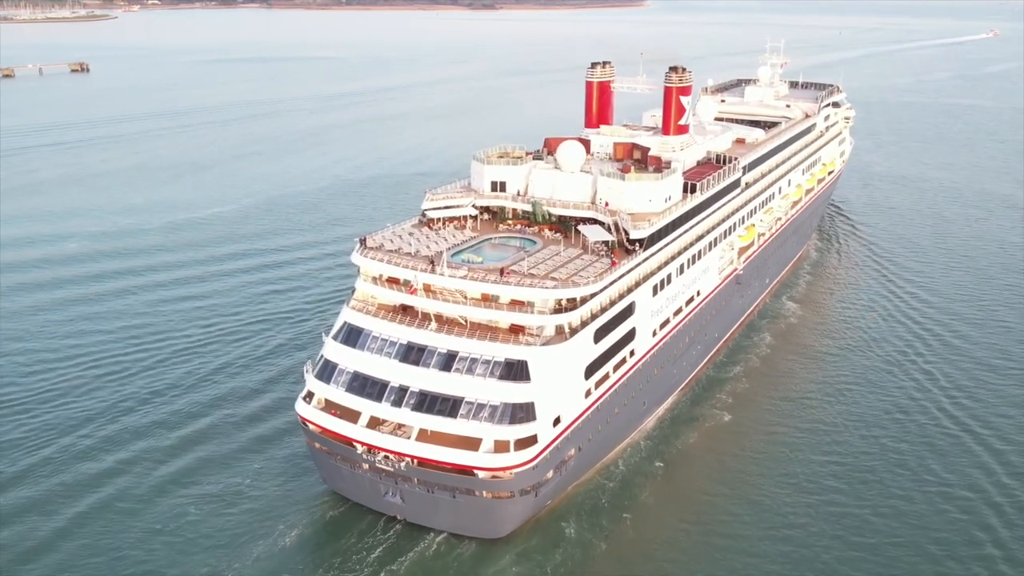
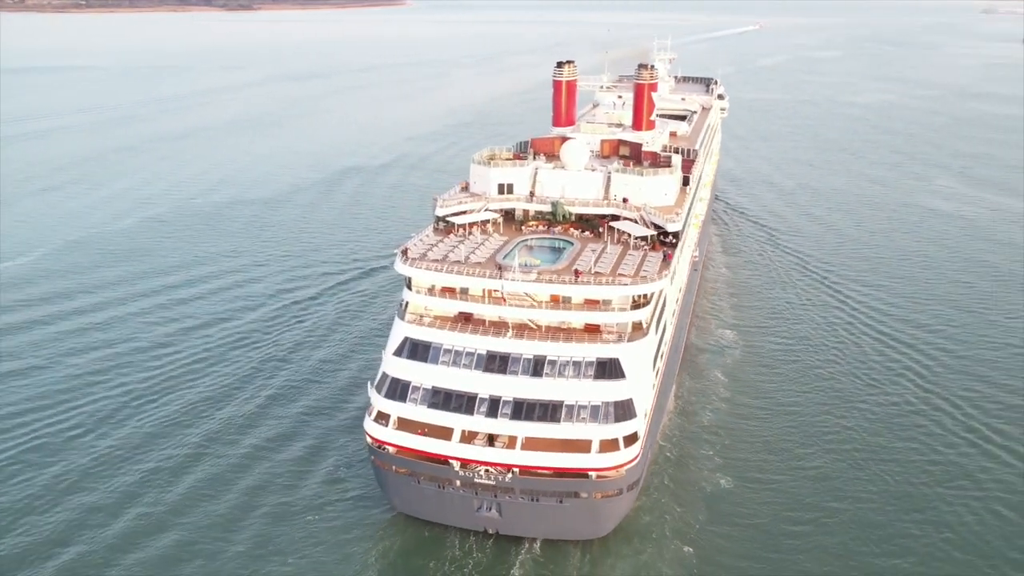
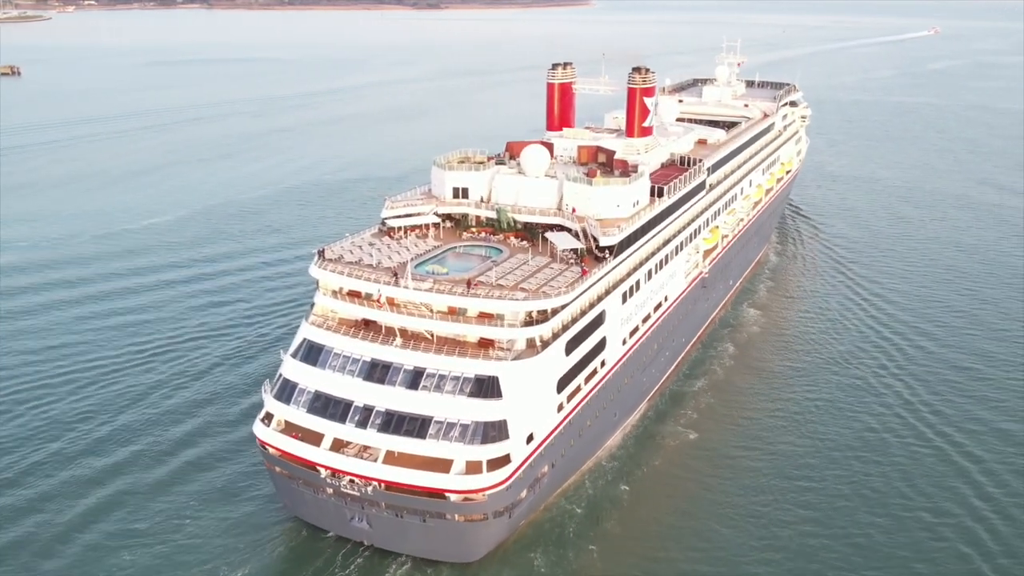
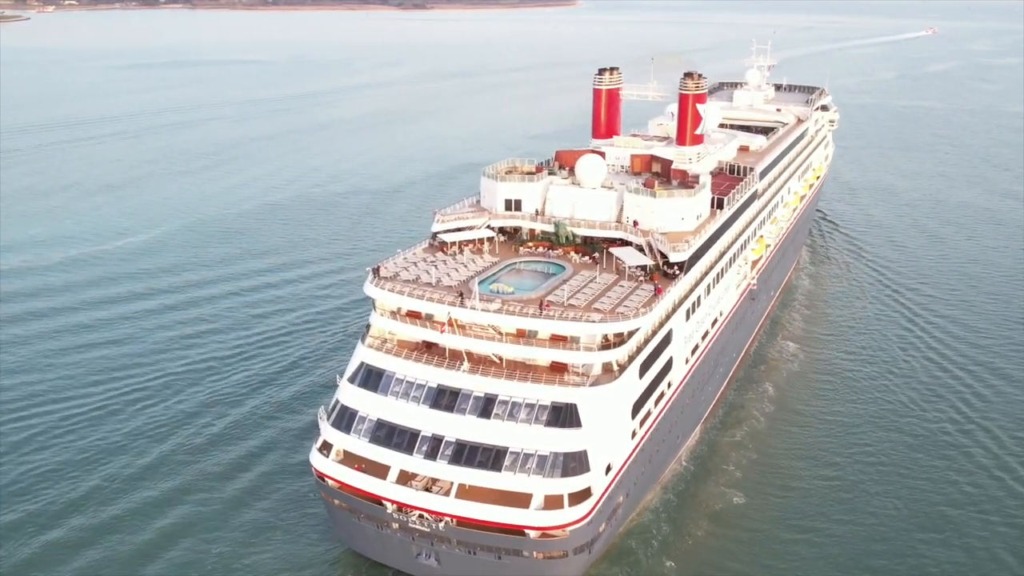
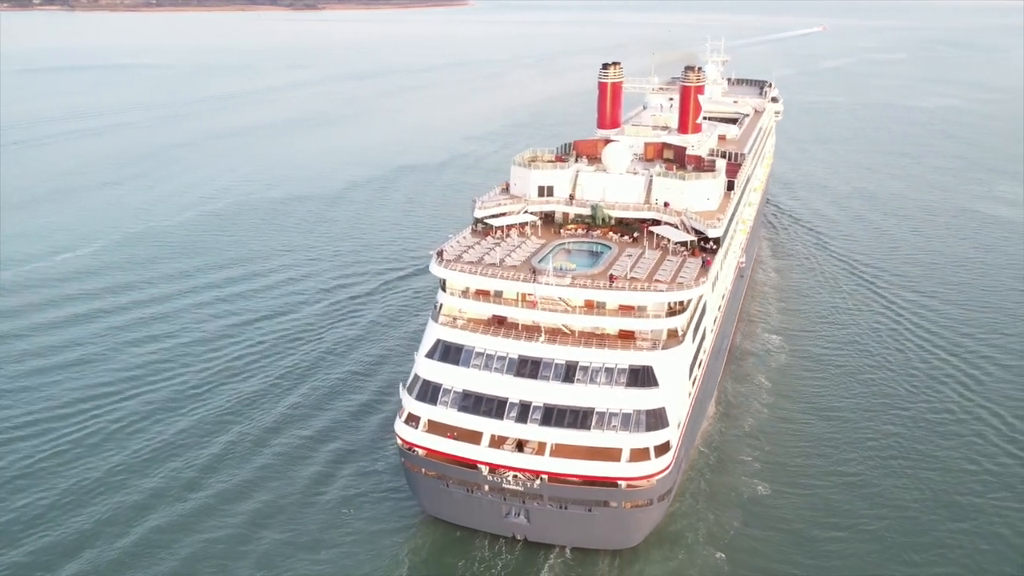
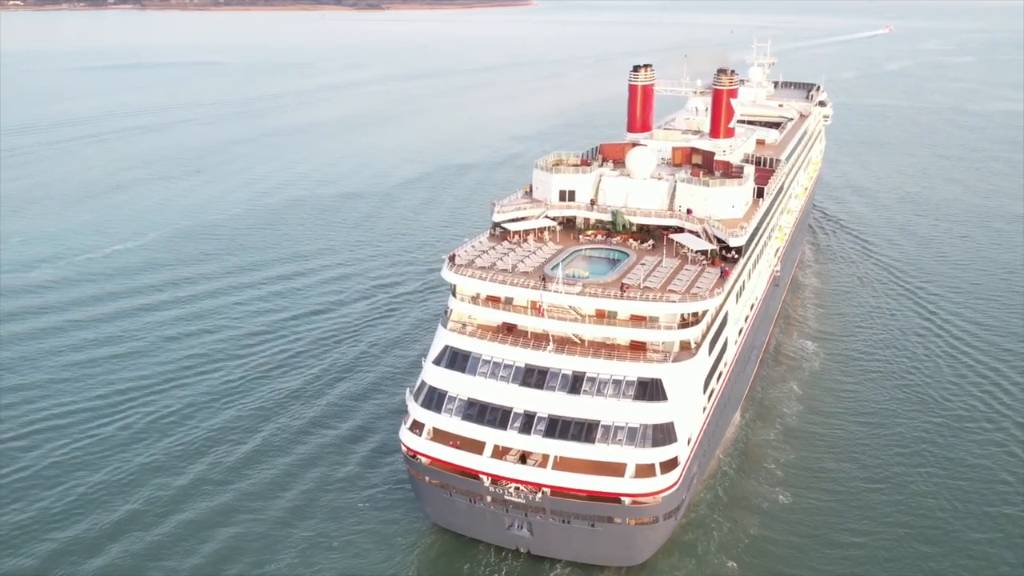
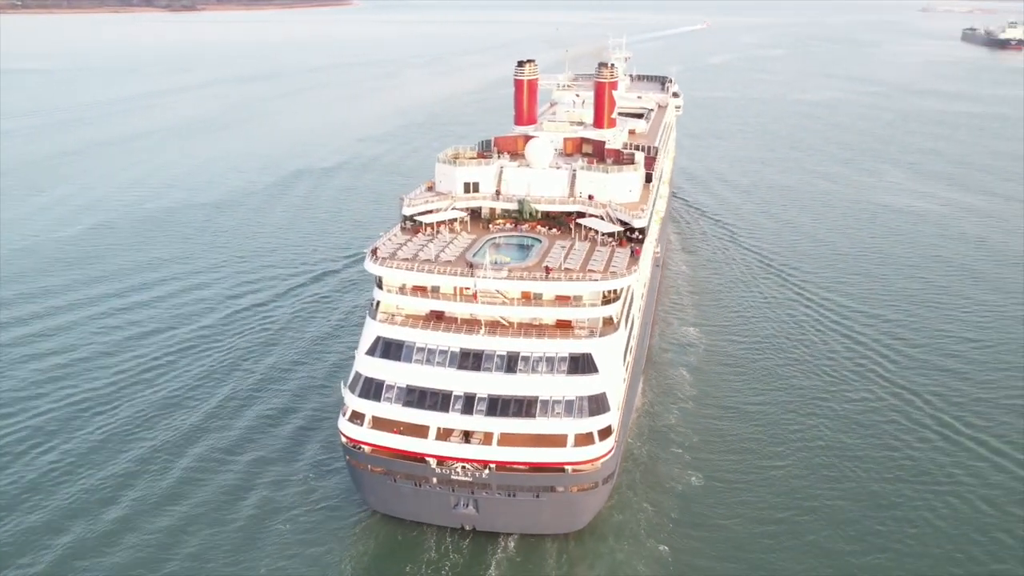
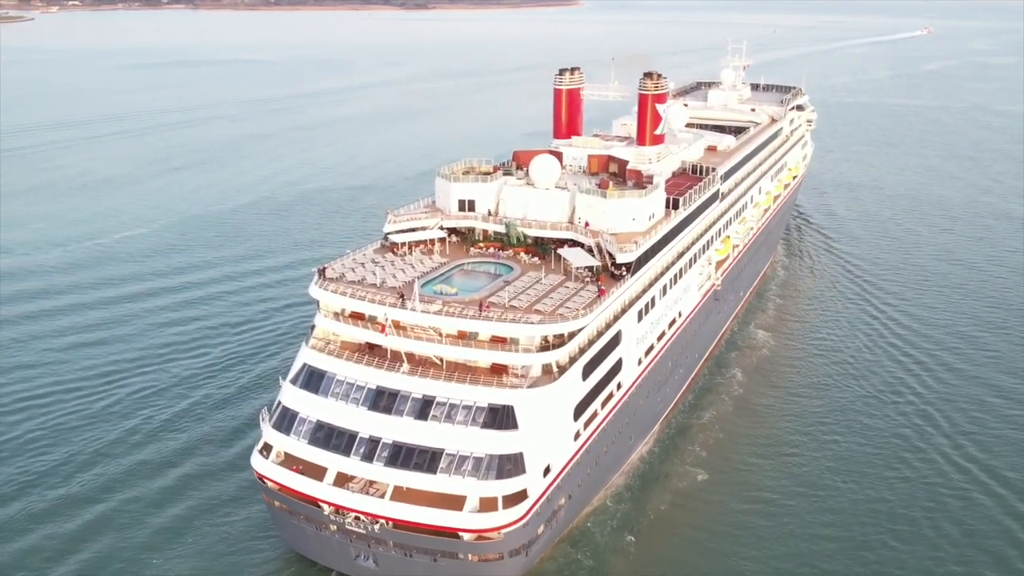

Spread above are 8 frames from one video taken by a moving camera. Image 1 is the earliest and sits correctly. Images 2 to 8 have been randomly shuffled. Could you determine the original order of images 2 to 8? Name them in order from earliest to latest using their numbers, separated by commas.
3, 8, 4, 6, 5, 2, 7
